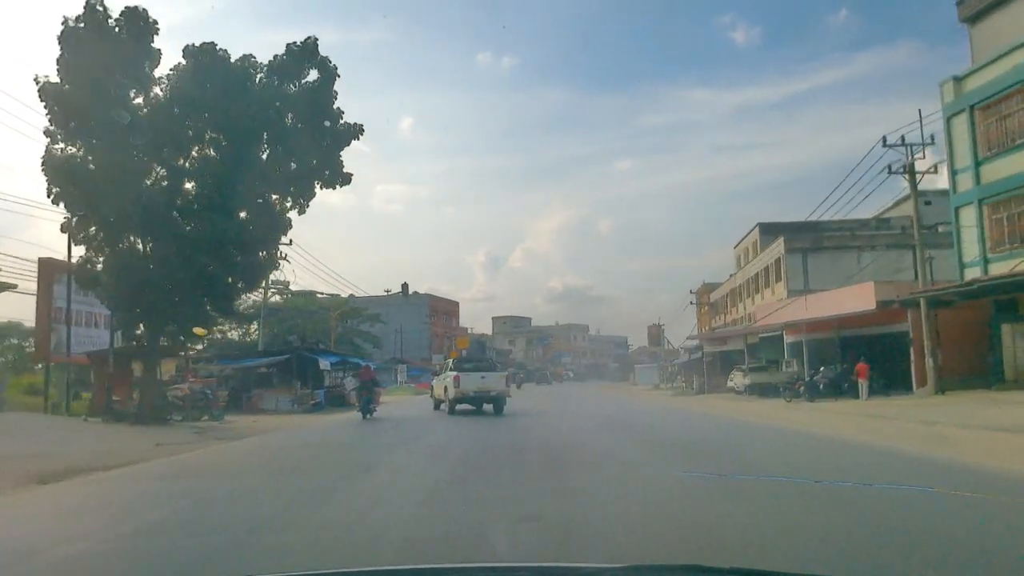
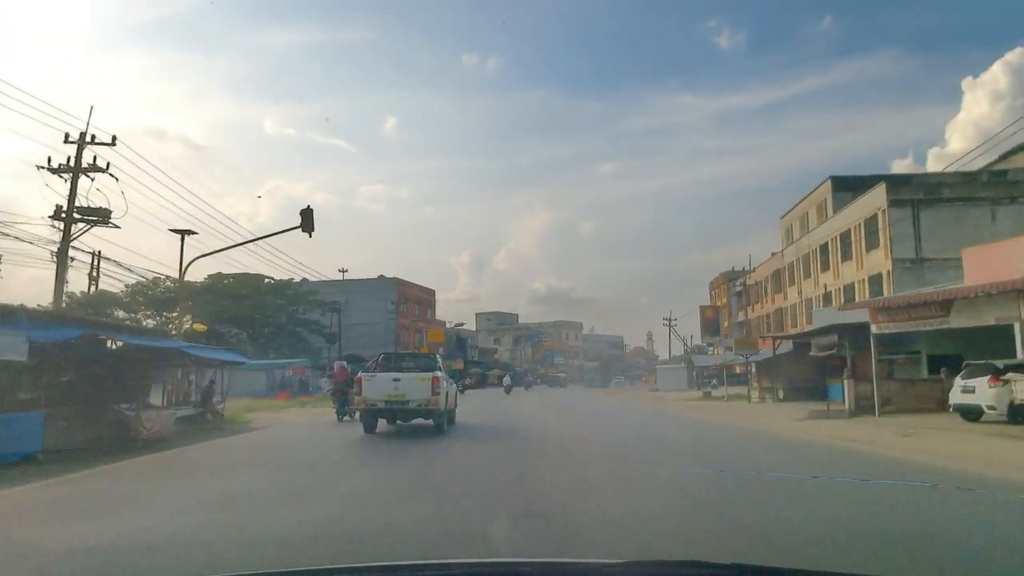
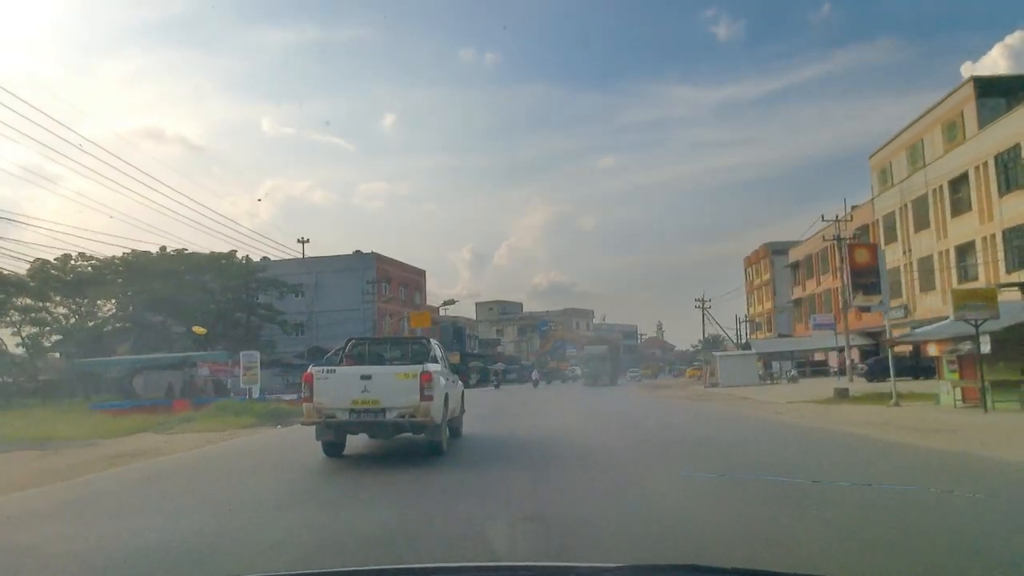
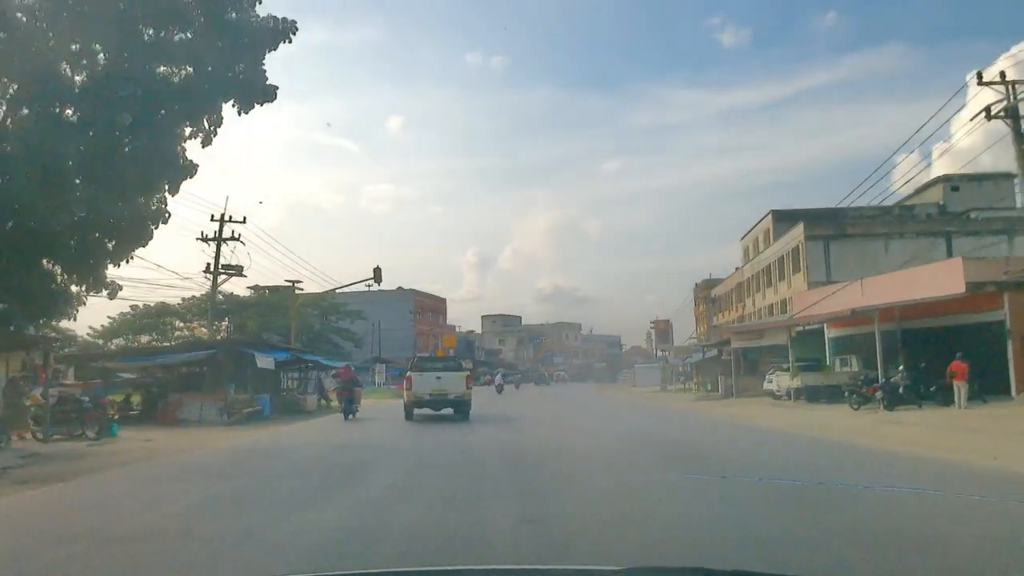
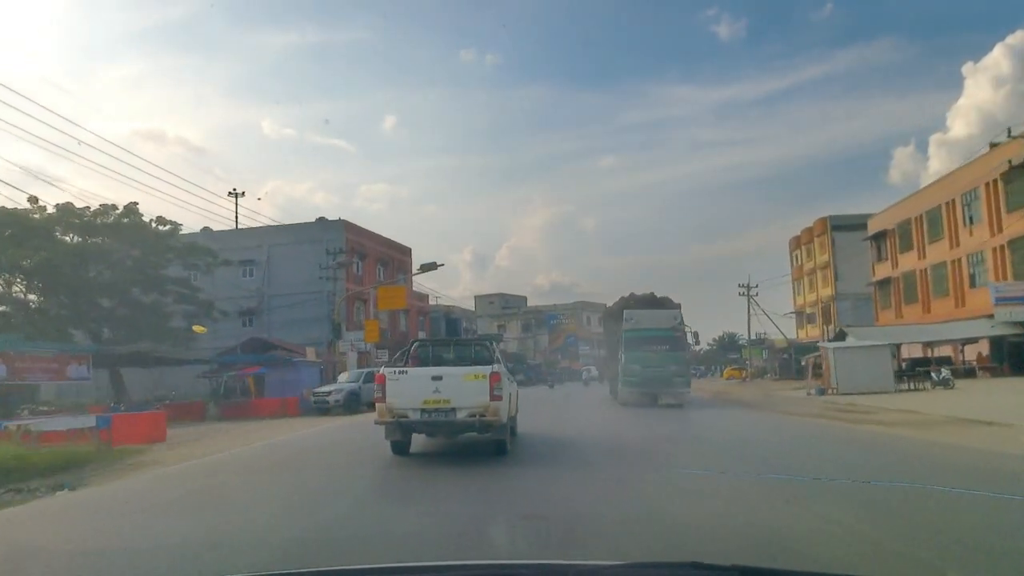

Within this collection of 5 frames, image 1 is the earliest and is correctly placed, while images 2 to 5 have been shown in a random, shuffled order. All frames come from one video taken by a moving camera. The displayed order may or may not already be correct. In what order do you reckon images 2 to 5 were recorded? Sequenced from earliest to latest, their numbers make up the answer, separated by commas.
4, 2, 3, 5
